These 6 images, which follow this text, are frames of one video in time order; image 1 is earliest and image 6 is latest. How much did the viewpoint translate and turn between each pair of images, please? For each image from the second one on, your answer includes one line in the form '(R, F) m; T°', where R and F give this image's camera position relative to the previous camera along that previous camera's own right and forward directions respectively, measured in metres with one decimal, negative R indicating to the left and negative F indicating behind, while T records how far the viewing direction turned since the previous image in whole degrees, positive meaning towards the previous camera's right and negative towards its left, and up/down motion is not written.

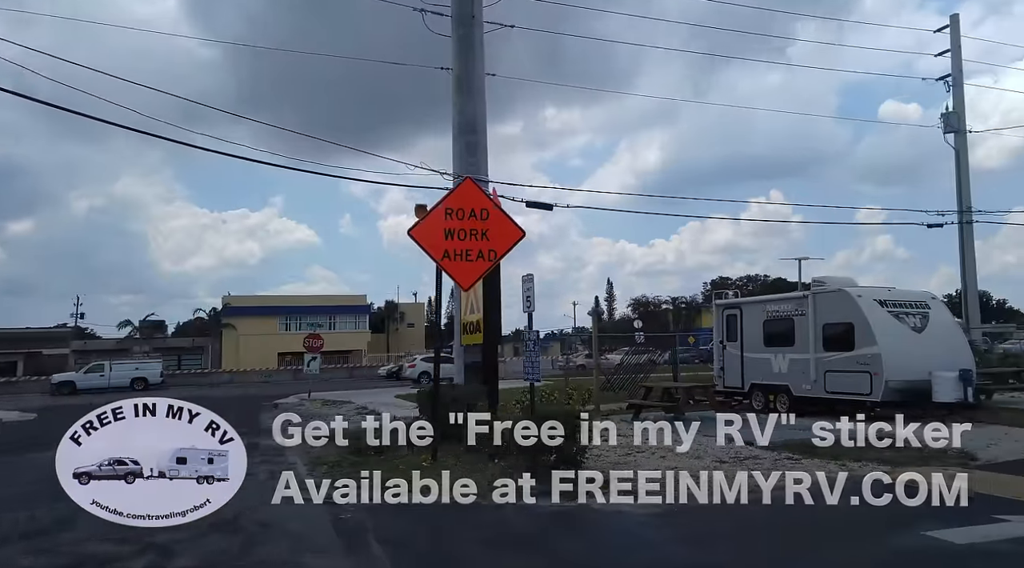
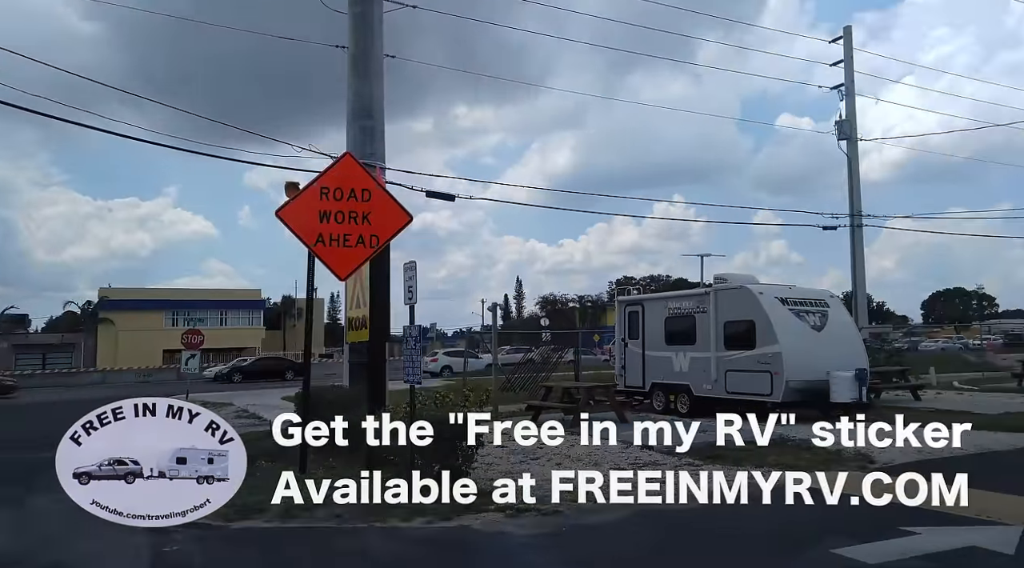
(+0.2, +0.7) m; +6°
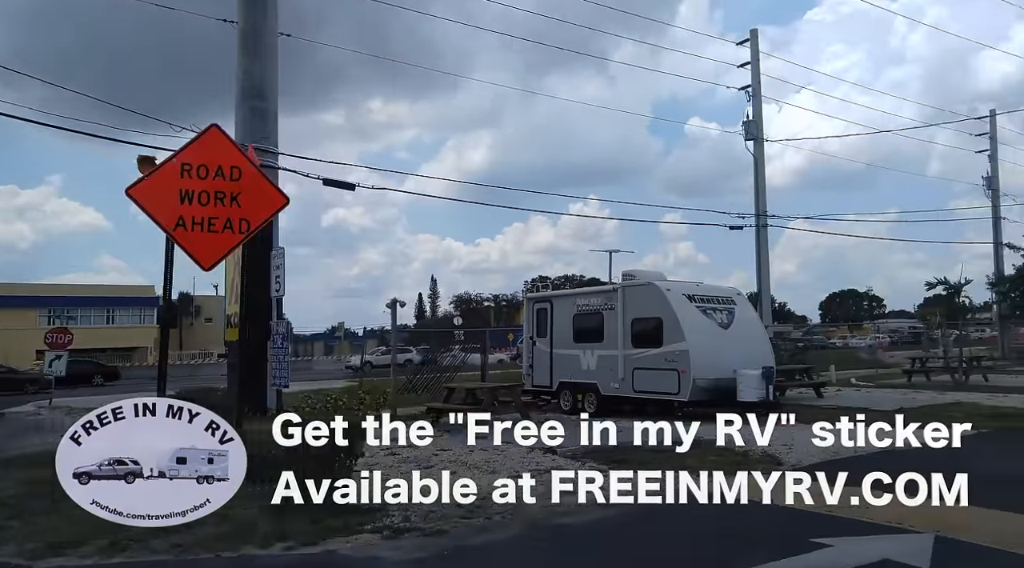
(+0.2, +0.7) m; +6°
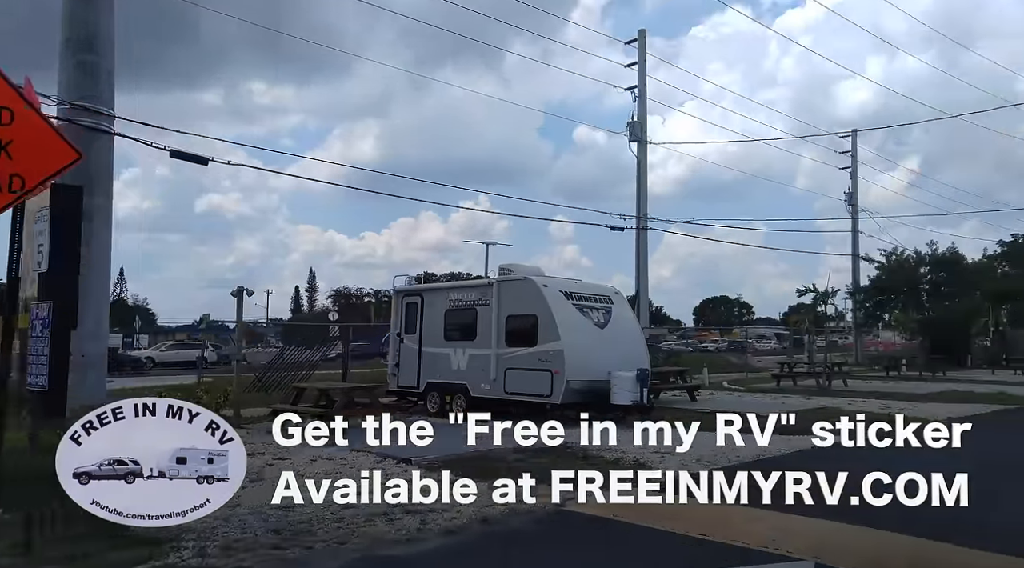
(+0.3, +1.0) m; +8°
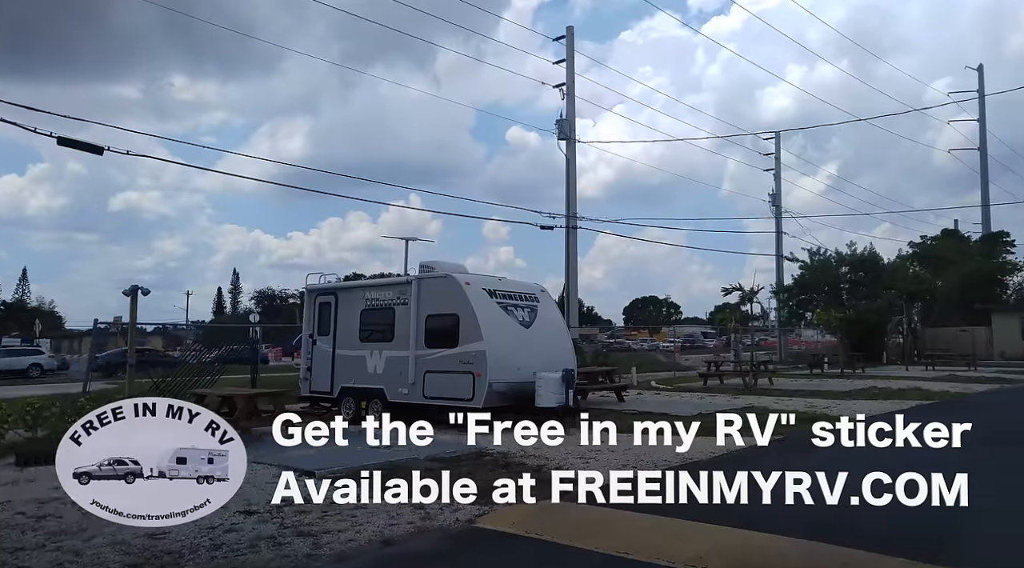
(+0.2, +0.7) m; +5°
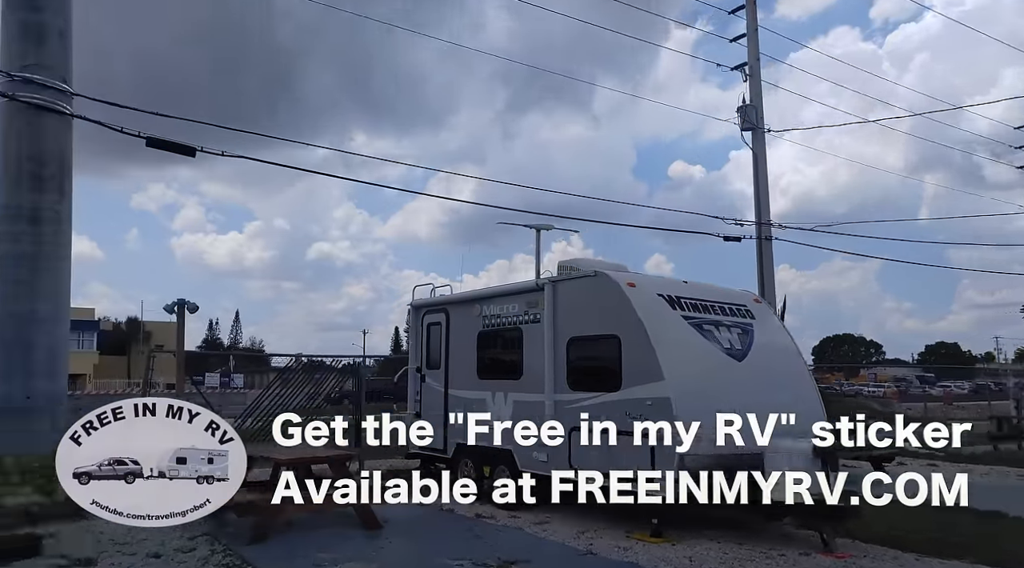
(-0.3, +4.9) m; -12°
